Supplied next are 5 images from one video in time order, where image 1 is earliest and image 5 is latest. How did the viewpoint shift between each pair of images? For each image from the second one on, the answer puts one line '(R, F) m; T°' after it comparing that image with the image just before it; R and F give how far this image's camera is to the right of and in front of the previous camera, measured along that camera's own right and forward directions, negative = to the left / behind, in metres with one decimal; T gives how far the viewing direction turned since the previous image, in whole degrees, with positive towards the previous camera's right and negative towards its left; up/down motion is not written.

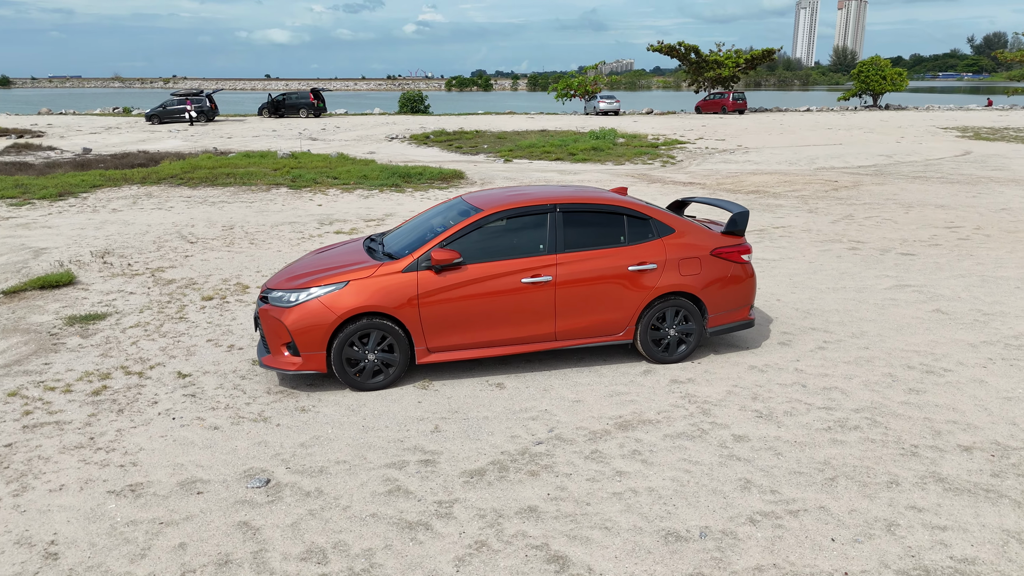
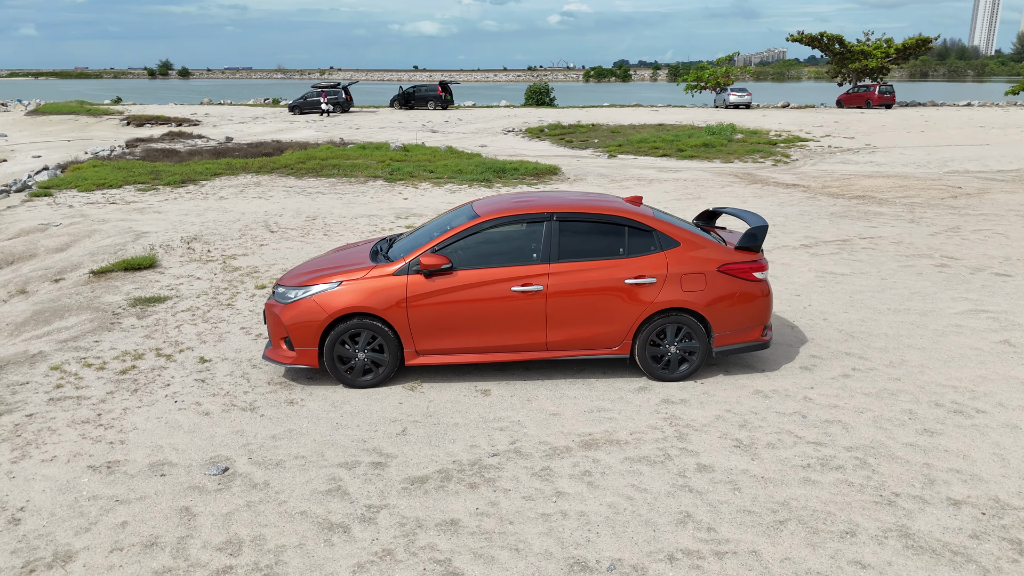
(+1.1, +0.1) m; -10°
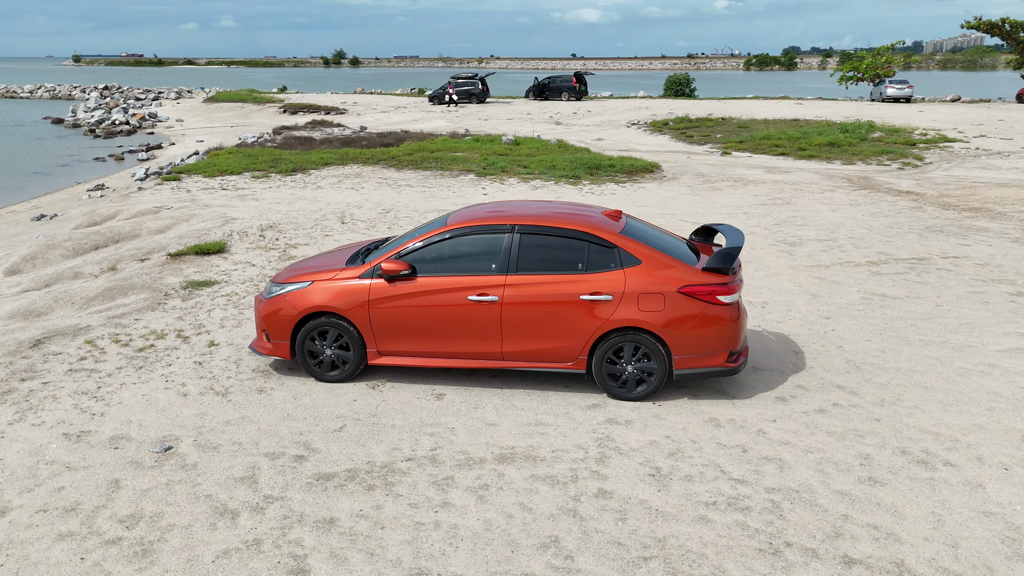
(+1.5, 0.0) m; -11°
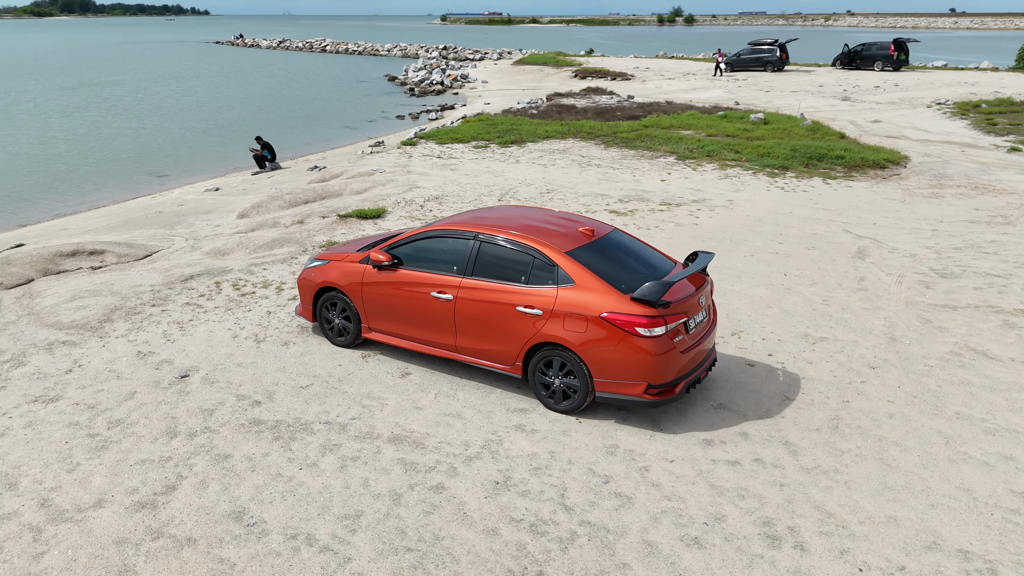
(+2.9, +0.1) m; -22°
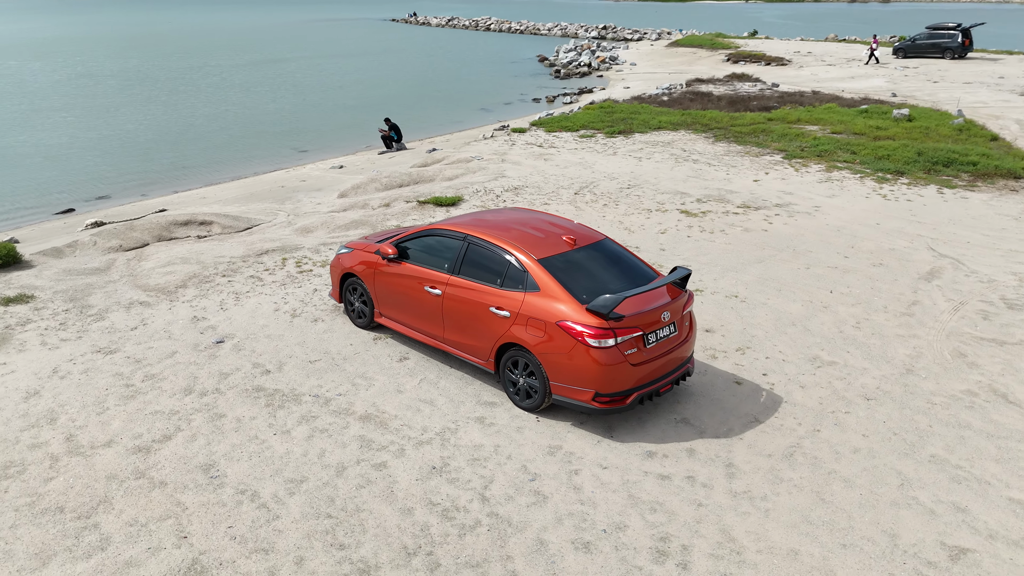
(+1.5, -0.2) m; -11°
